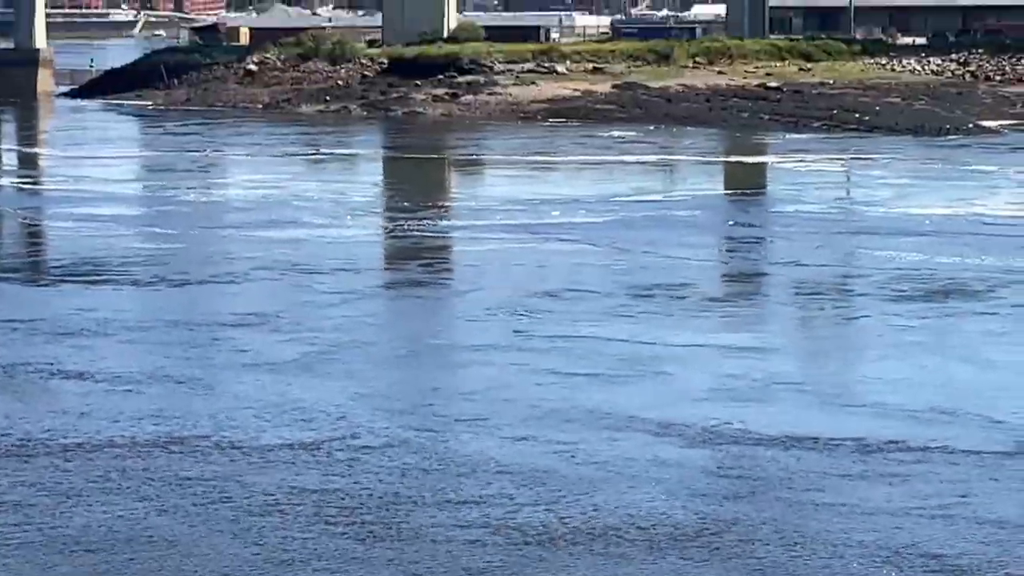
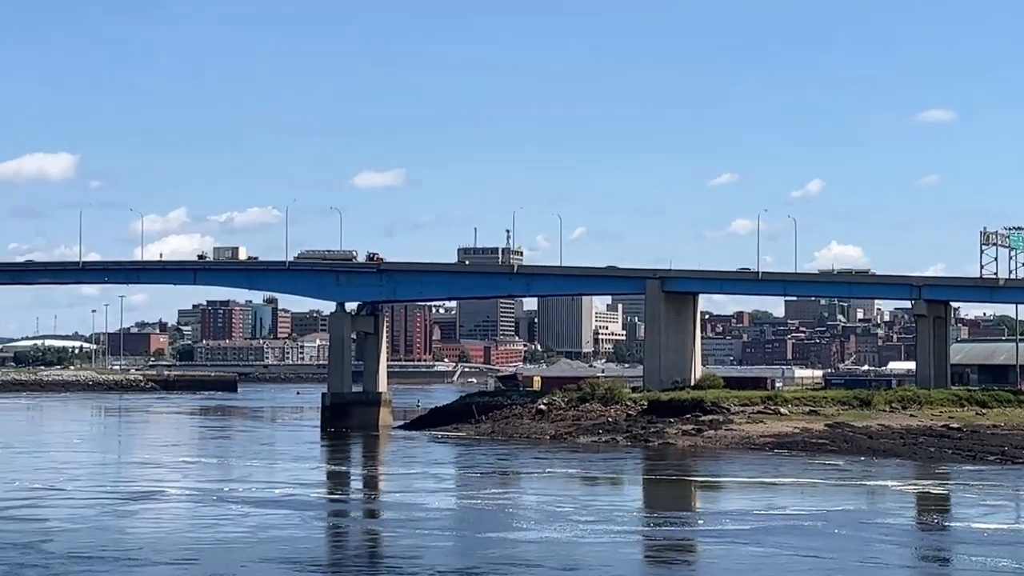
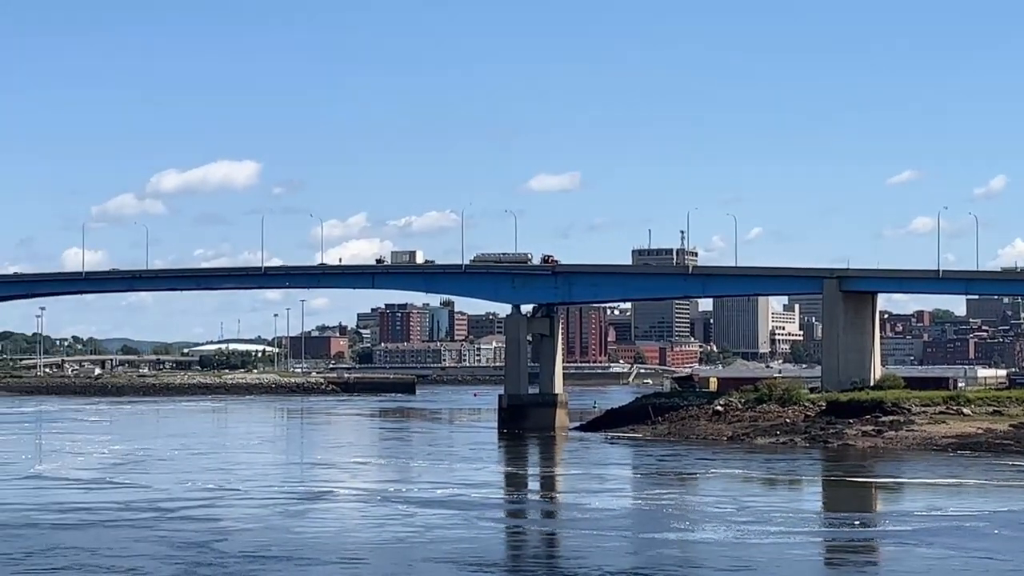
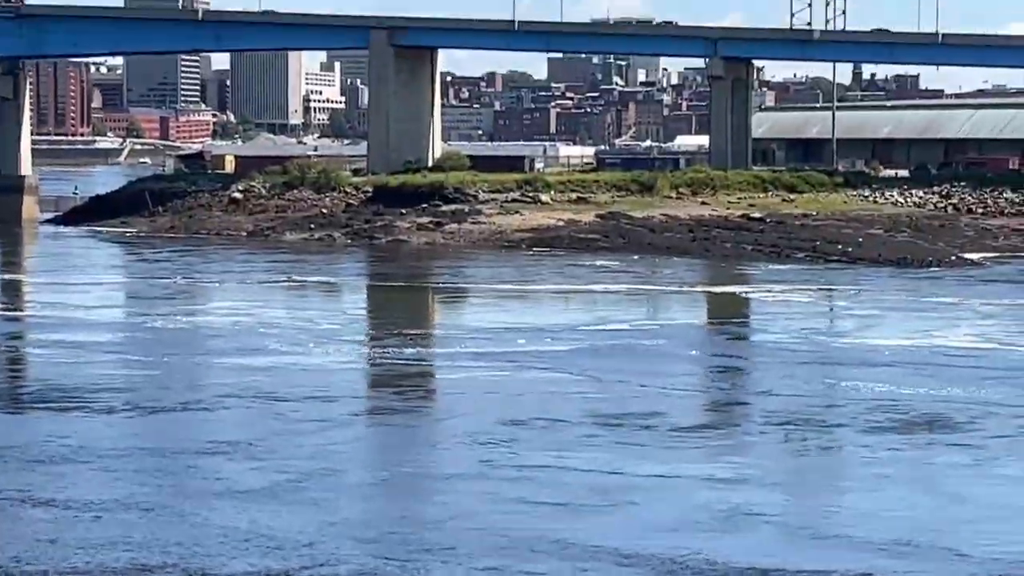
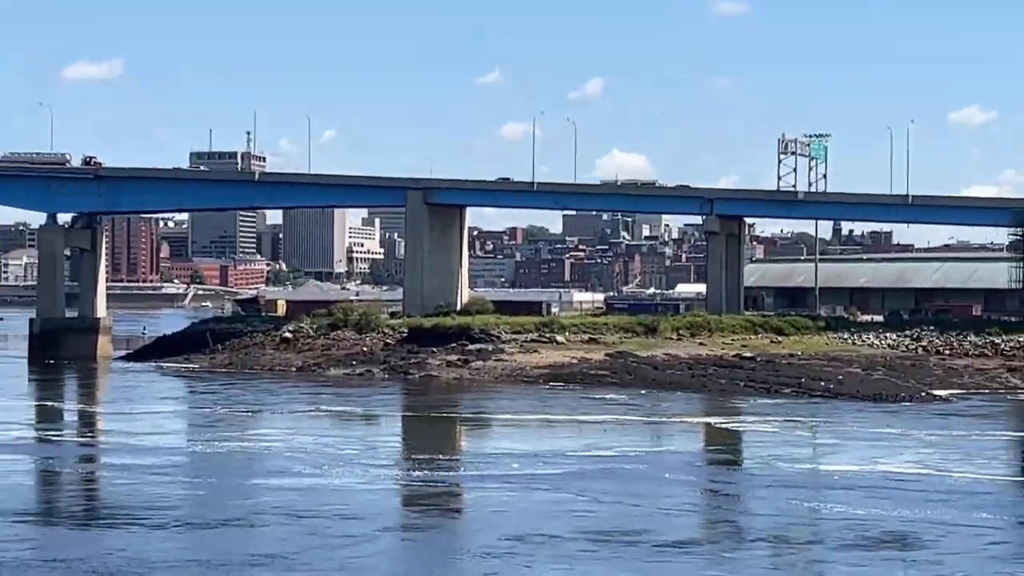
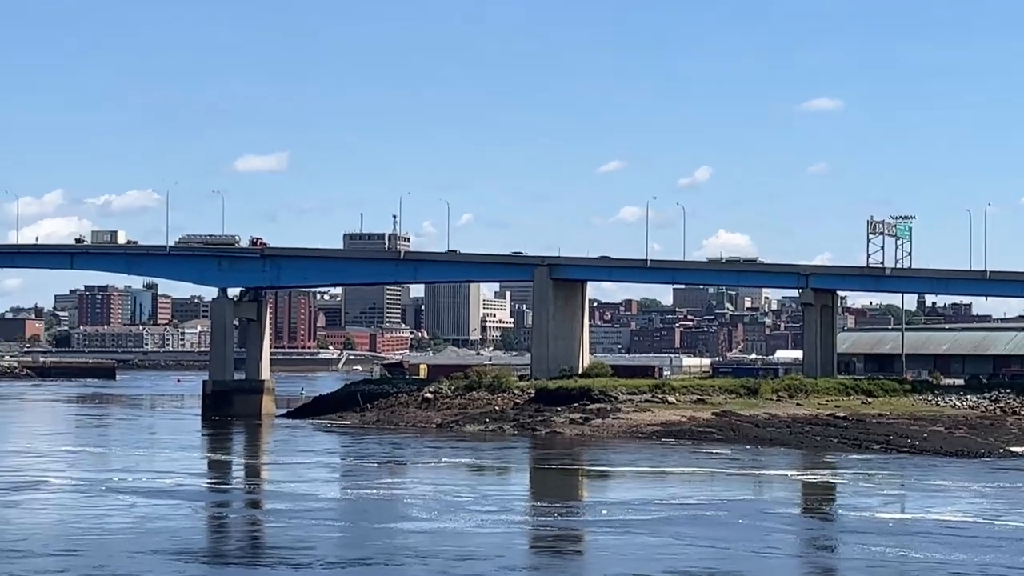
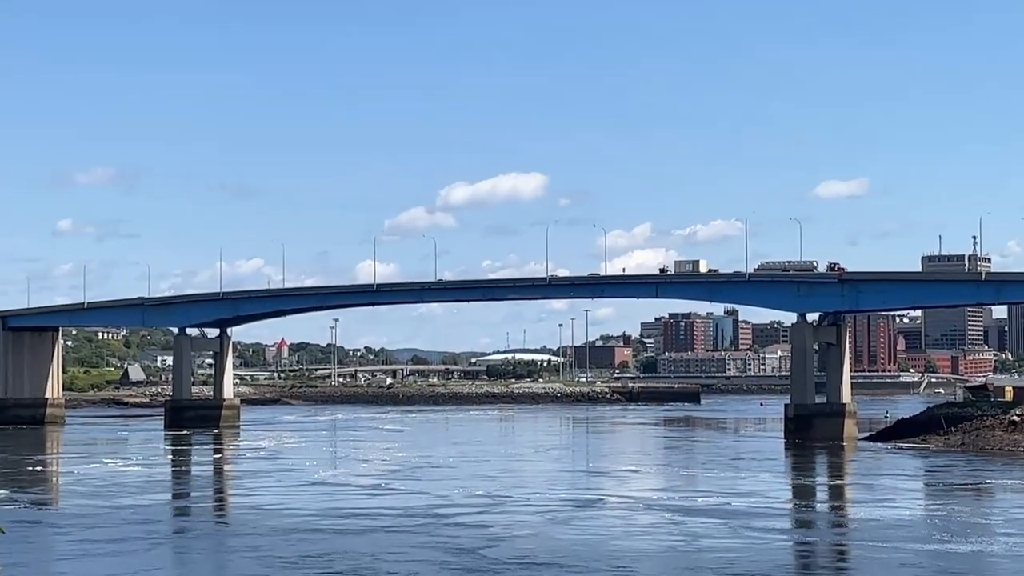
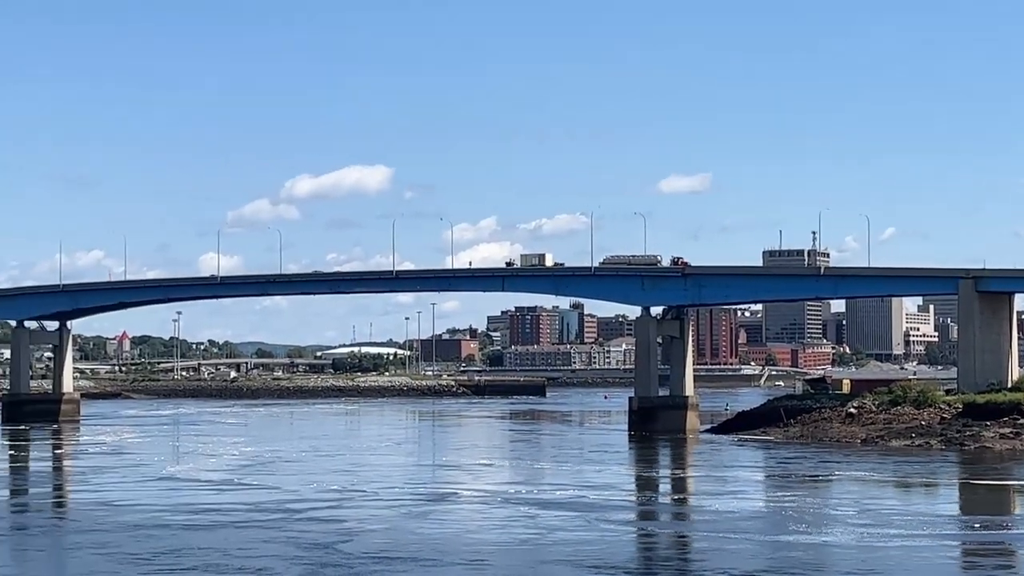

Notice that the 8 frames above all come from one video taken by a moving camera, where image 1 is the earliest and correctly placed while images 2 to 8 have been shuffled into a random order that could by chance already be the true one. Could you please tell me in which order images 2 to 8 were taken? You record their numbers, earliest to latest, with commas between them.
4, 5, 6, 2, 3, 8, 7
